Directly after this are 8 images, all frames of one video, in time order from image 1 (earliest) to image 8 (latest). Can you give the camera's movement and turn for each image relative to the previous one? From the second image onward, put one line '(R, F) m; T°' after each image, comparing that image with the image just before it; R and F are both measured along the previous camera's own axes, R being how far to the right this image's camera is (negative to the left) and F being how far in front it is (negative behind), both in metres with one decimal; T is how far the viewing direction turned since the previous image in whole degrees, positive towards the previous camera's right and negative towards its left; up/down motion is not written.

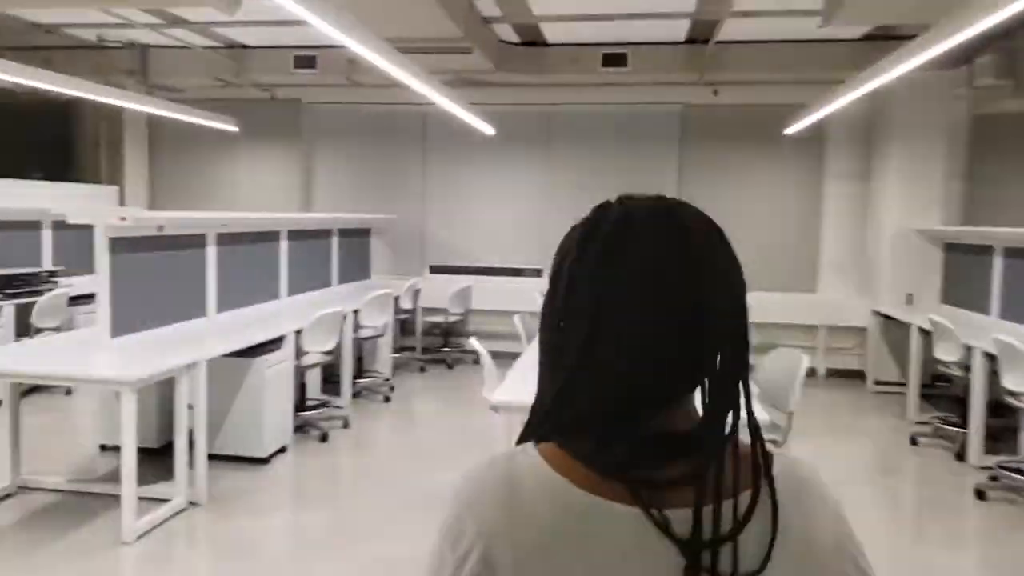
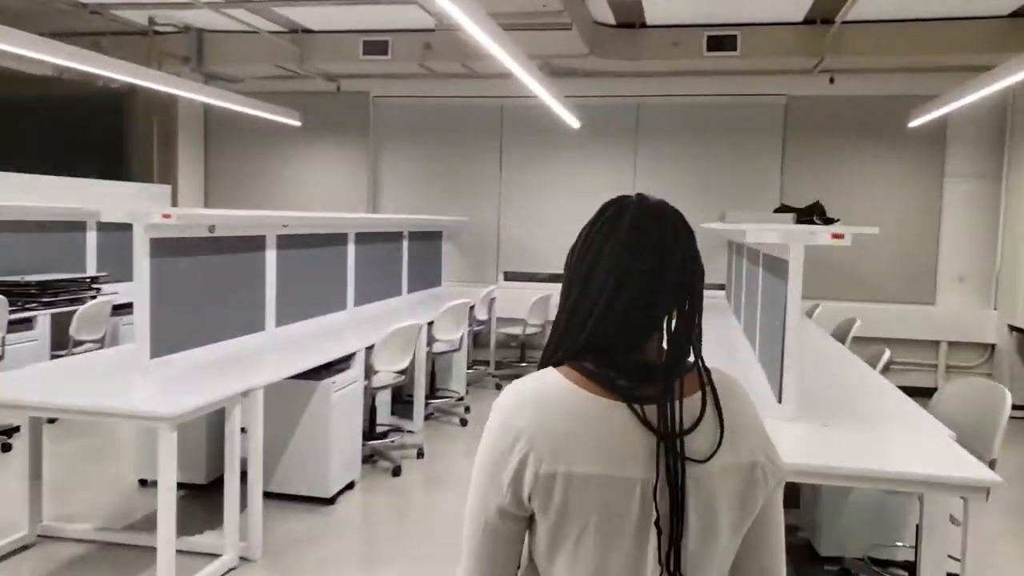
(-0.3, +0.7) m; -4°
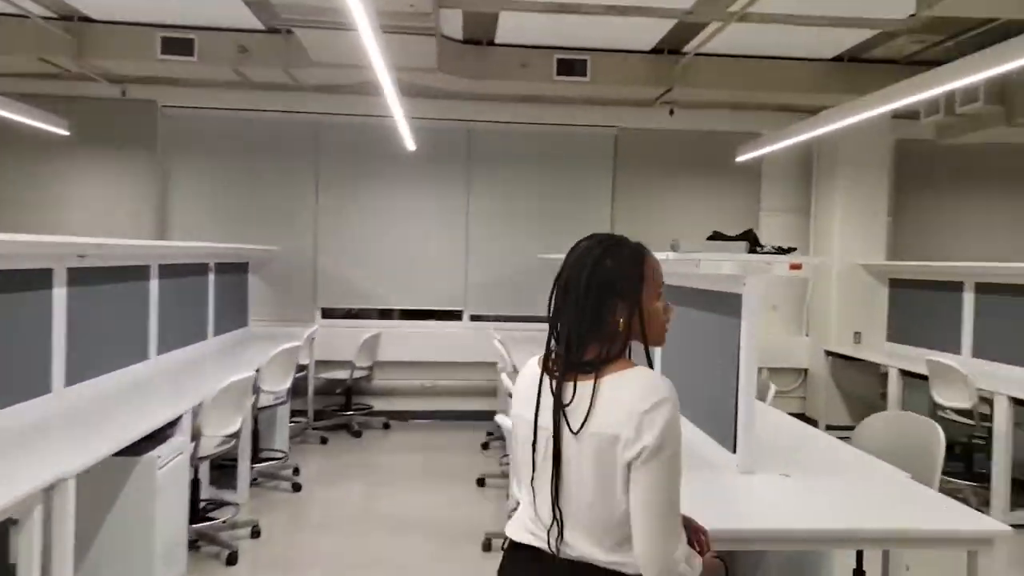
(-0.4, +0.6) m; +17°
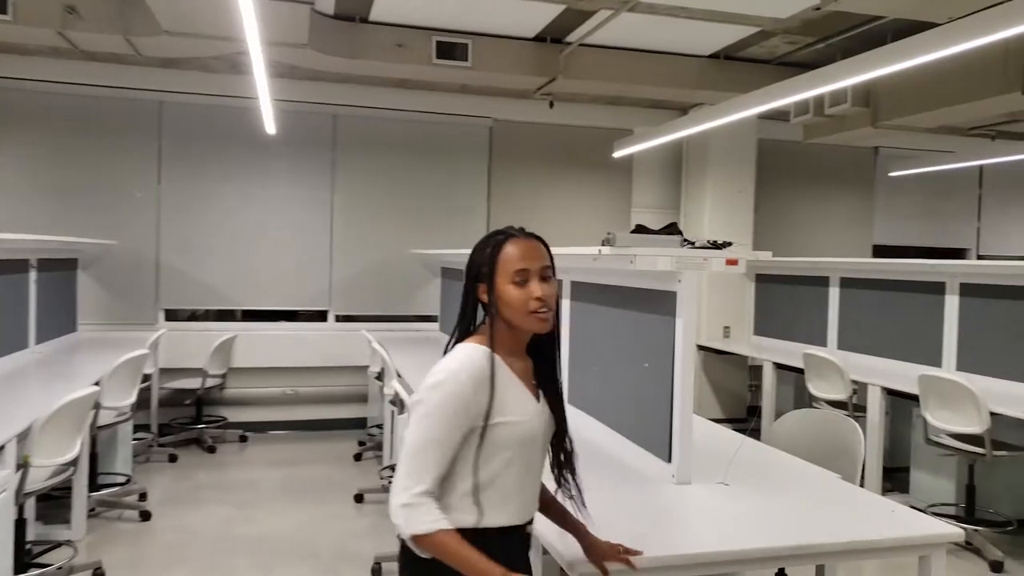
(-0.2, +0.3) m; +11°
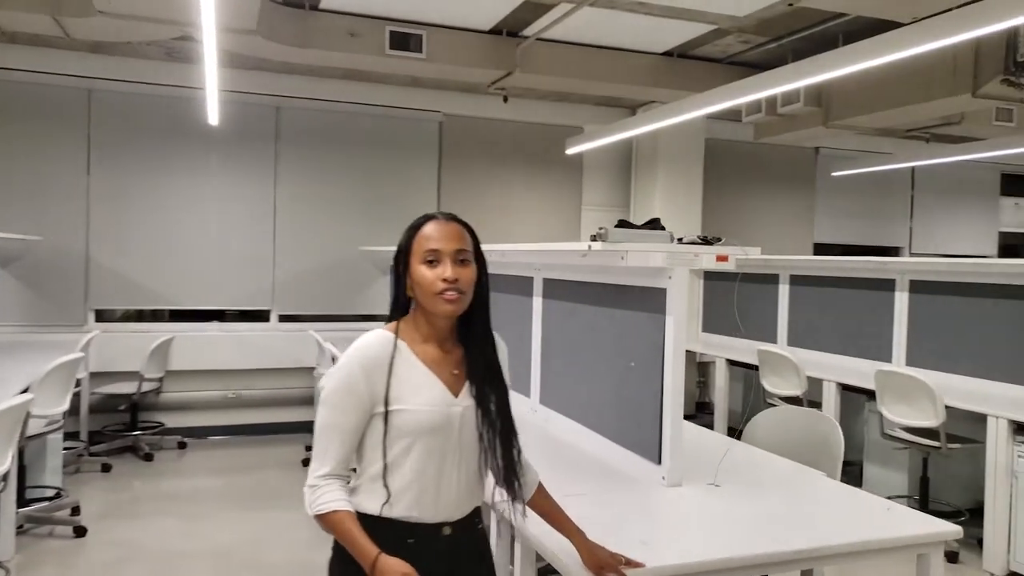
(-0.1, +0.1) m; +5°
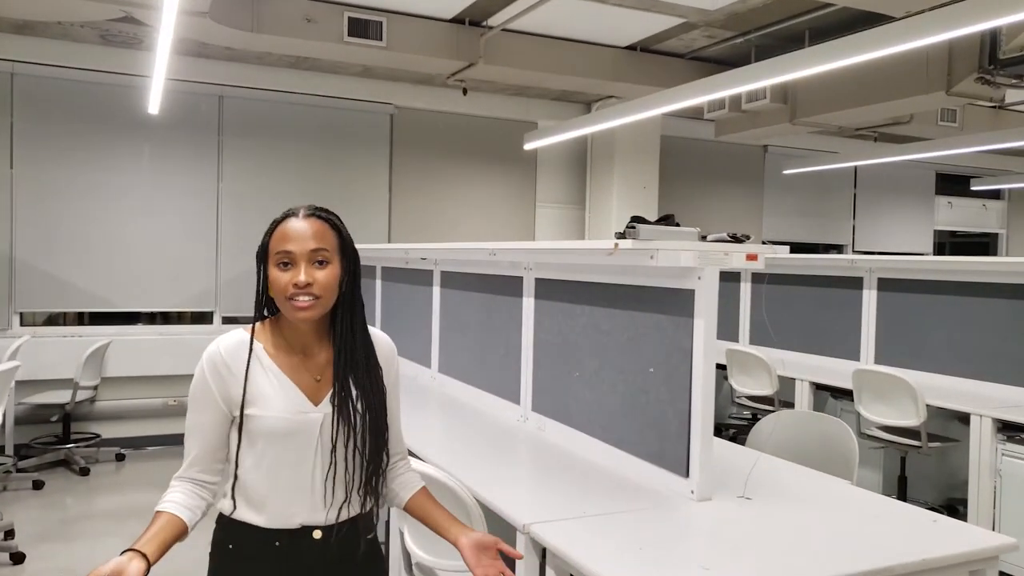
(-0.2, +0.2) m; +6°
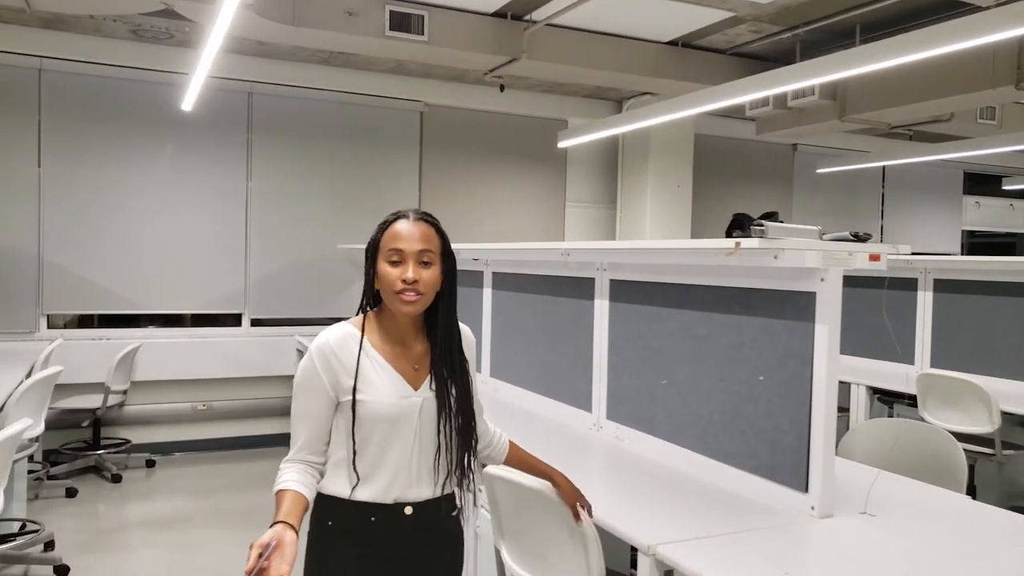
(-0.3, +0.1) m; 0°
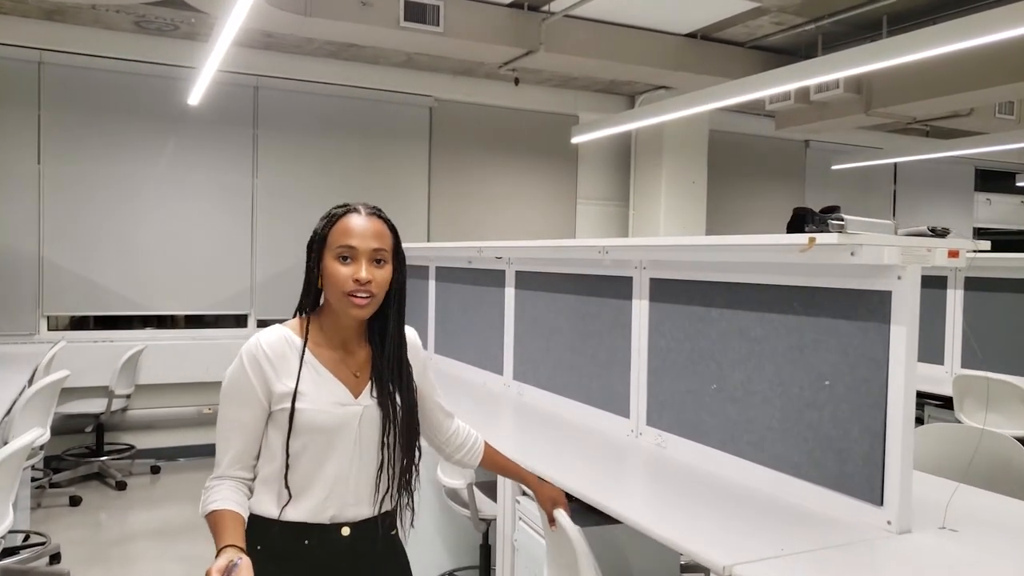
(-0.1, +0.1) m; 0°
